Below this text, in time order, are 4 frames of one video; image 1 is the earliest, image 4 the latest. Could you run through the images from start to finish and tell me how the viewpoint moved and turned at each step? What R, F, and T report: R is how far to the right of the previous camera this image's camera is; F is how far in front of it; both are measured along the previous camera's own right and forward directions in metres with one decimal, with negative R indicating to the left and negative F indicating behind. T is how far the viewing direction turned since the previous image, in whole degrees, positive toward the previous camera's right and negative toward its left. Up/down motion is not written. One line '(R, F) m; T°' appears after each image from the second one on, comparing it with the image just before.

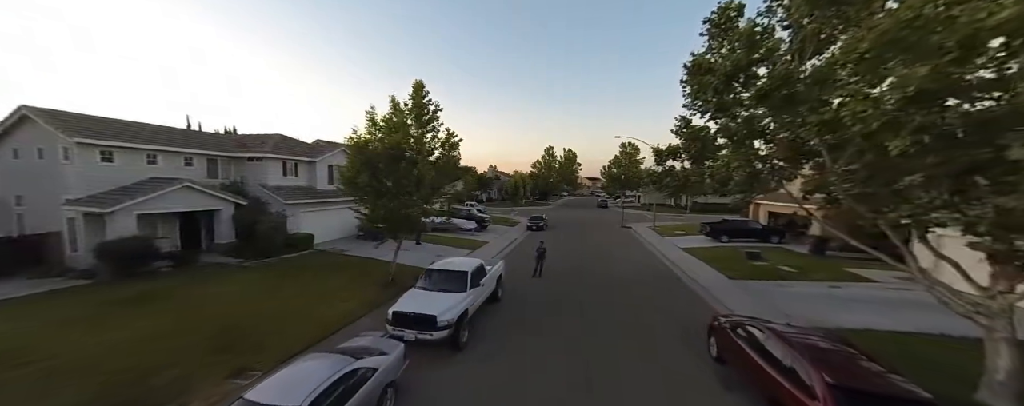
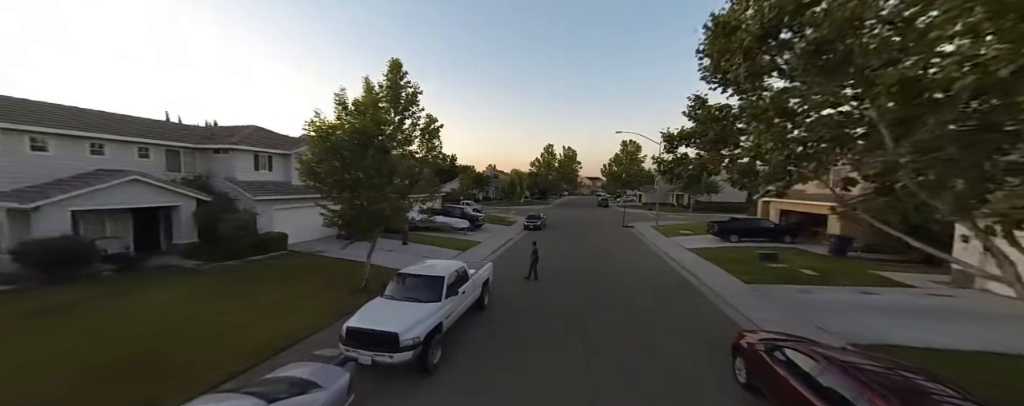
(+0.4, +1.5) m; 0°
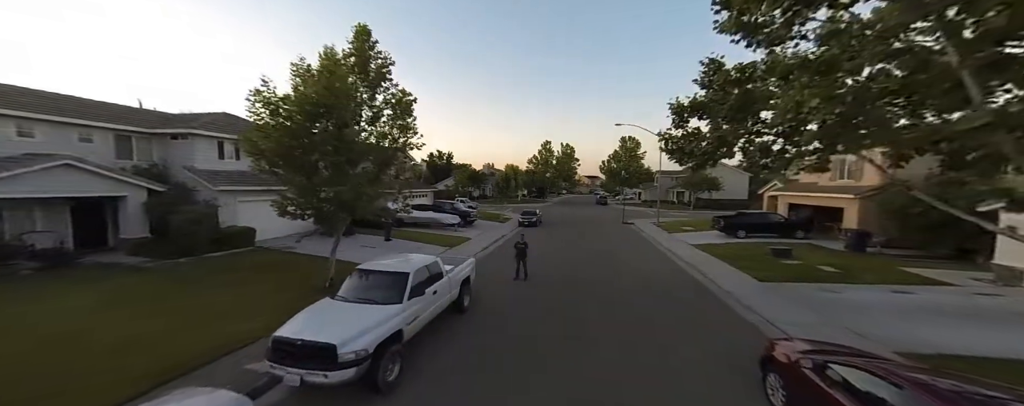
(+0.5, +1.4) m; 0°
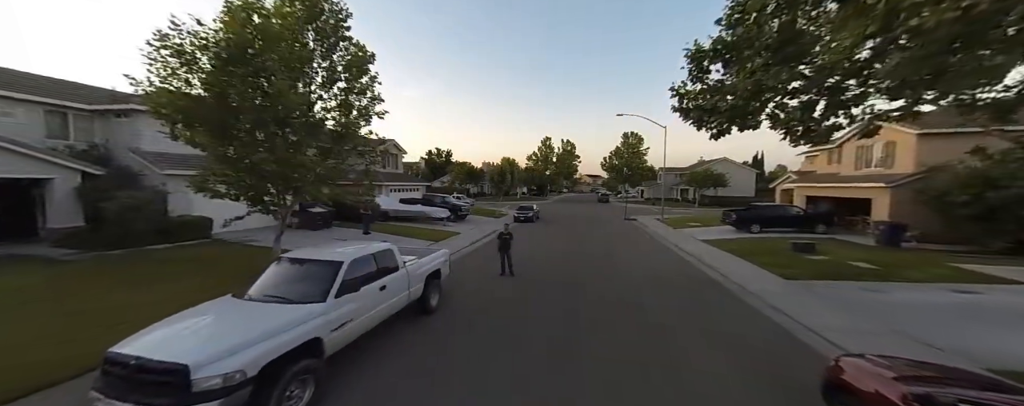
(+0.6, +1.6) m; 0°
